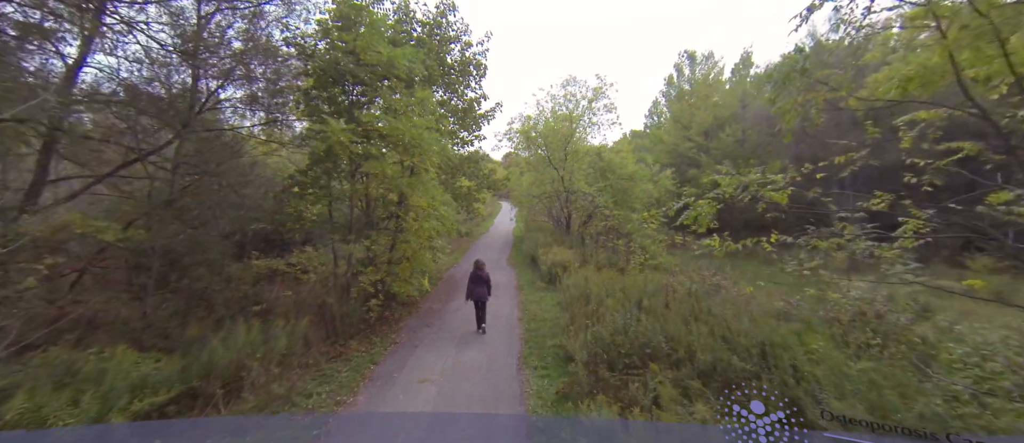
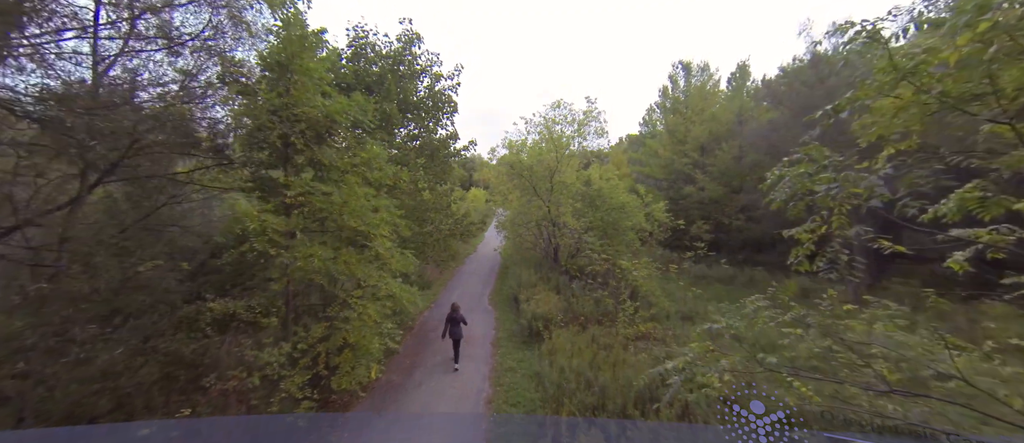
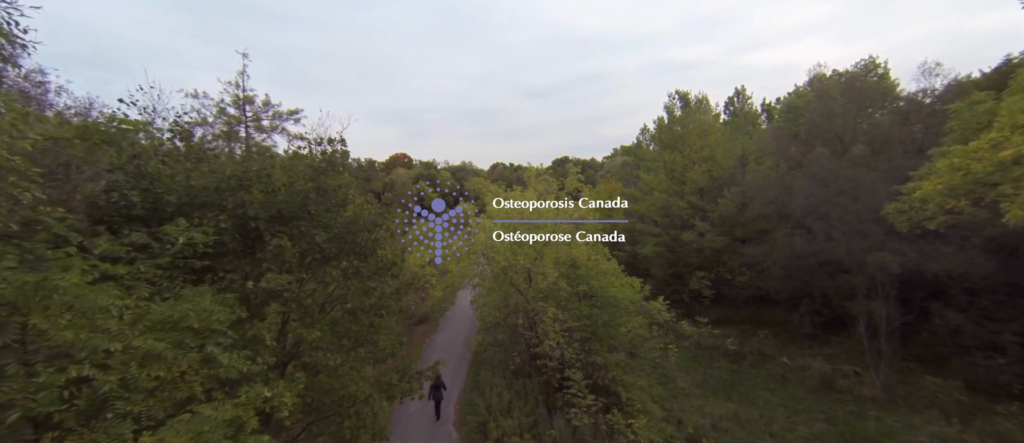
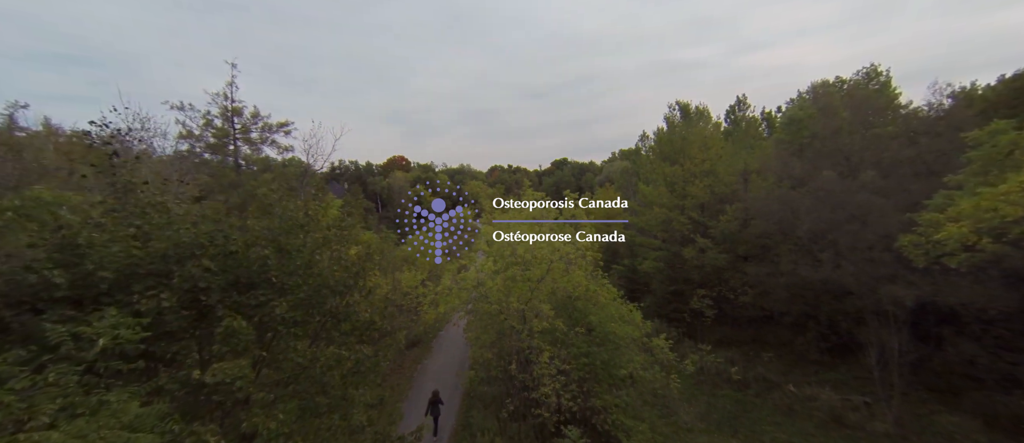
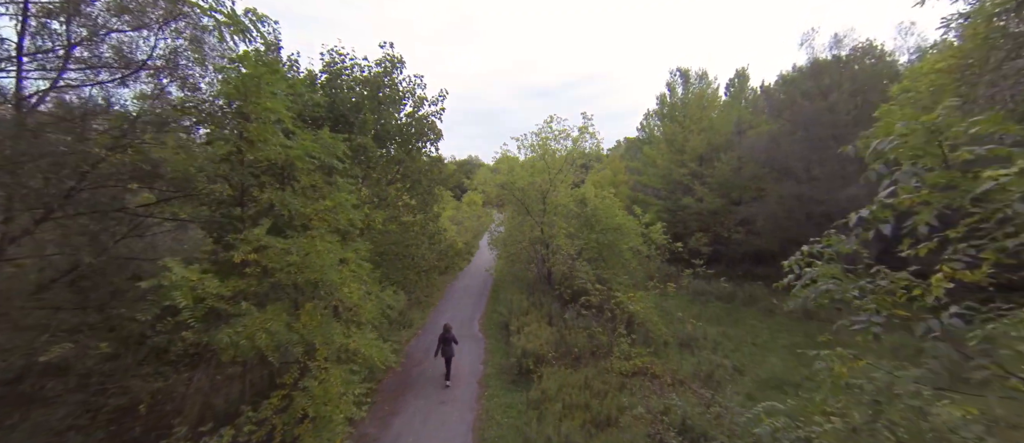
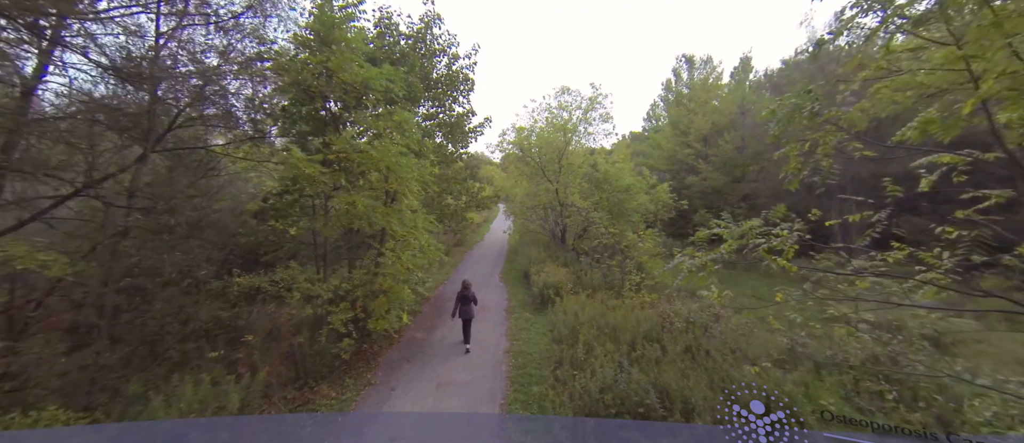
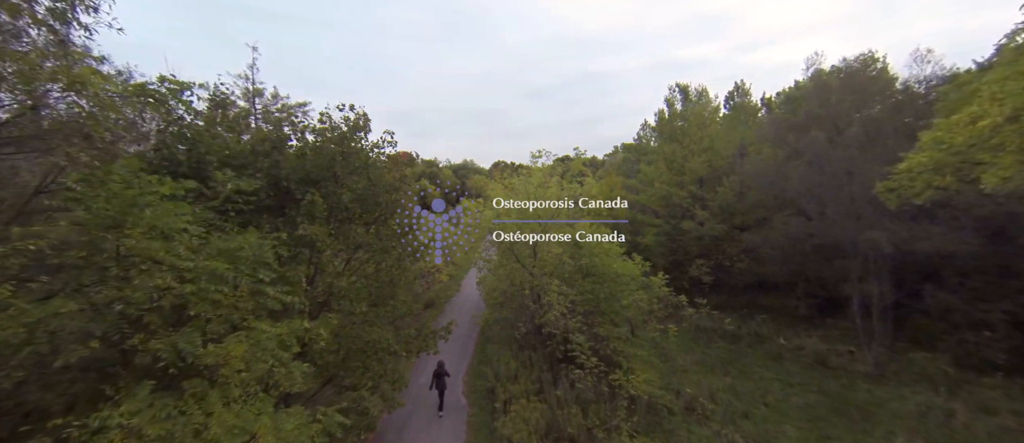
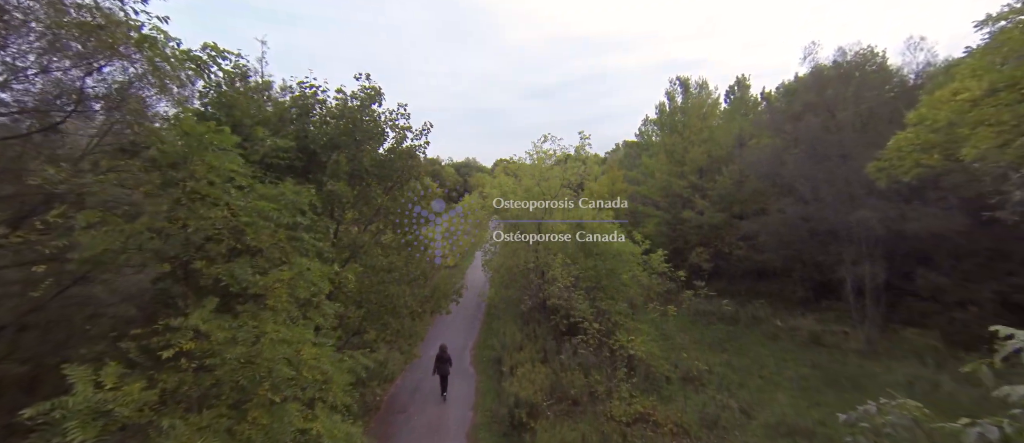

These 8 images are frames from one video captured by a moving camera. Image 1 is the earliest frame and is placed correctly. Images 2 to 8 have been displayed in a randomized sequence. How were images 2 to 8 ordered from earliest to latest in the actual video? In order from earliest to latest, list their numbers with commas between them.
6, 2, 5, 8, 7, 3, 4
